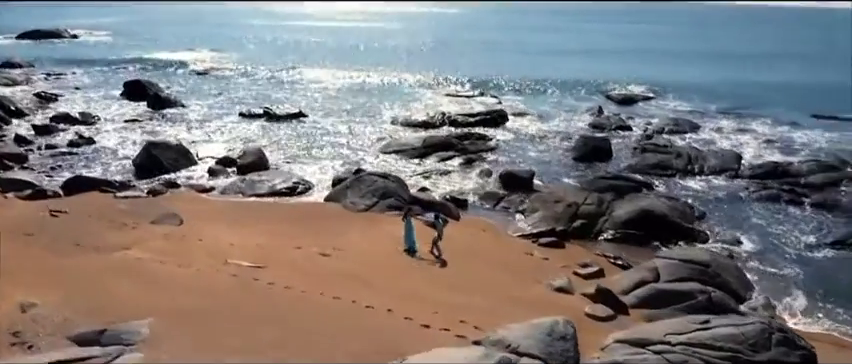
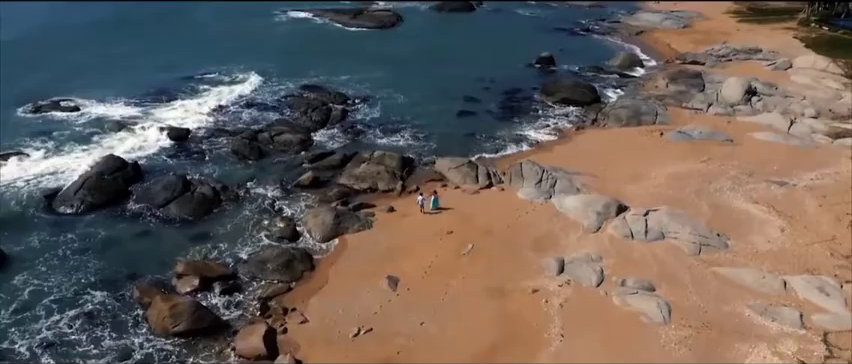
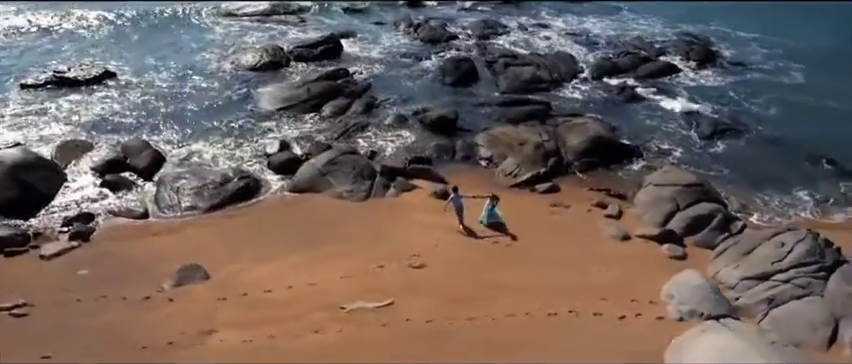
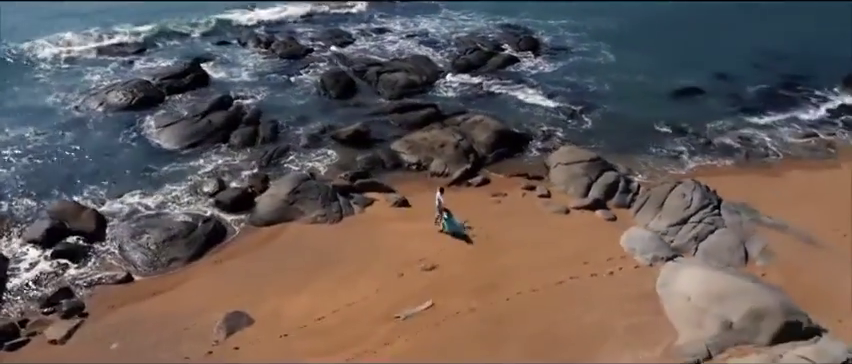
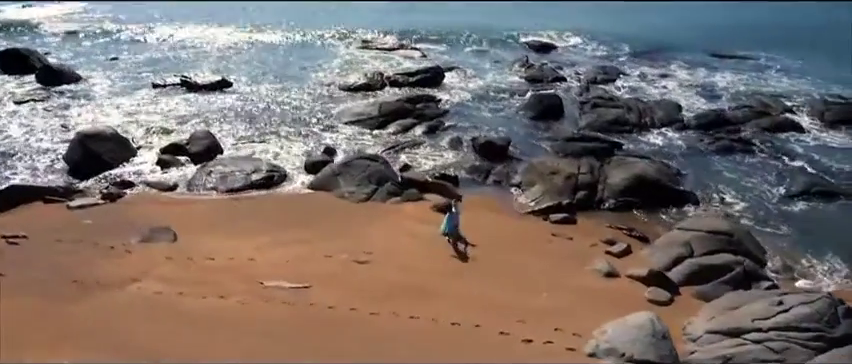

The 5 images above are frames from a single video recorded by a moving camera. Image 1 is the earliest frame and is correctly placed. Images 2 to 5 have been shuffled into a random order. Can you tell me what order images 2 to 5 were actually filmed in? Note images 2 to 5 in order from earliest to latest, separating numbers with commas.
5, 3, 4, 2
